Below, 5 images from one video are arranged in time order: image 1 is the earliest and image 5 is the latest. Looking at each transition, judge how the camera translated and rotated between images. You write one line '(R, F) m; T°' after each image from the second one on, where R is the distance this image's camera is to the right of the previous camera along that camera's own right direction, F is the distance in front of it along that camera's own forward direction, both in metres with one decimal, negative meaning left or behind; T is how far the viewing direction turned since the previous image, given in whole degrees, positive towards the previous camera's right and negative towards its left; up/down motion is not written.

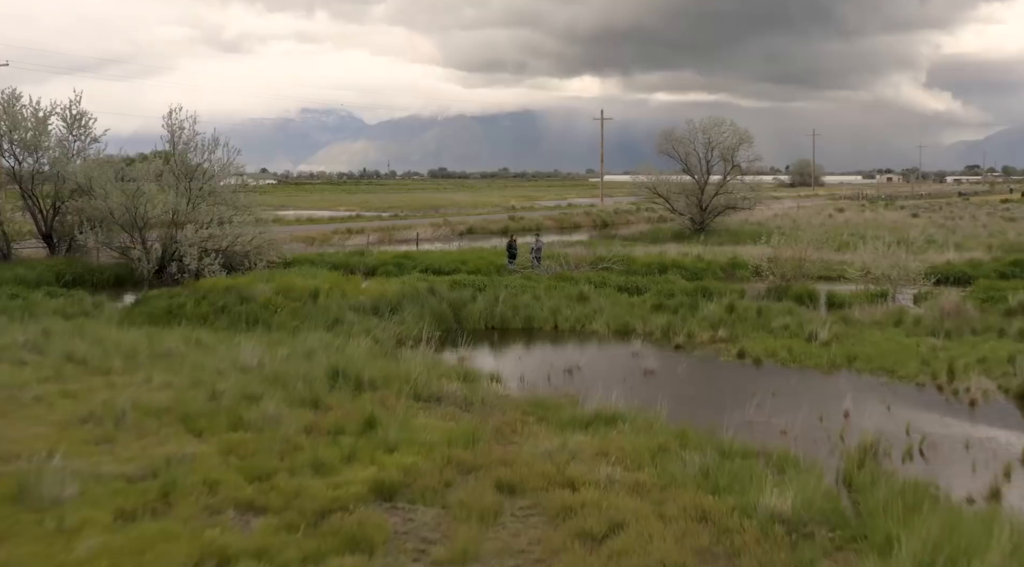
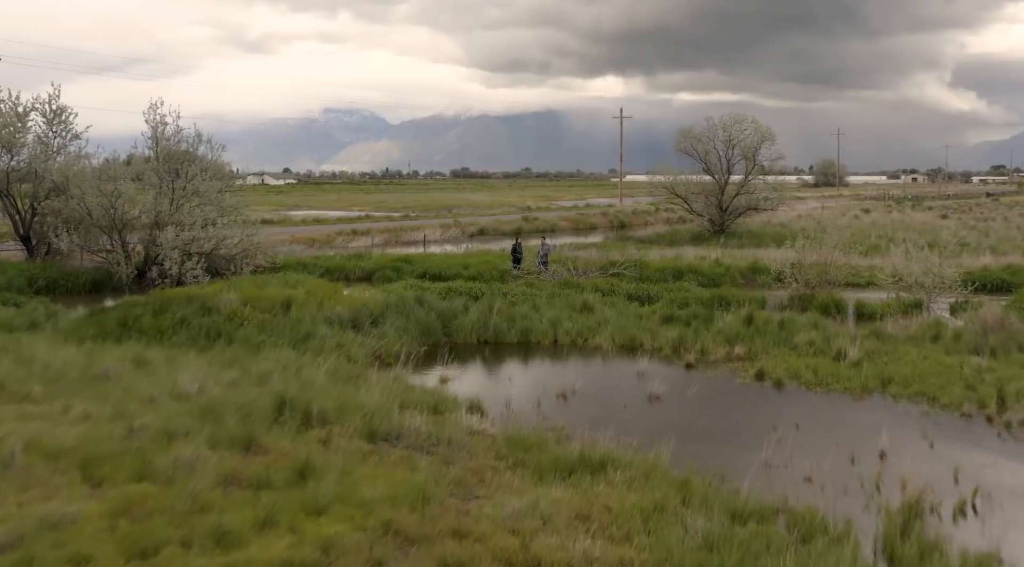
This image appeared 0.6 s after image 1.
(+0.5, +1.8) m; -1°
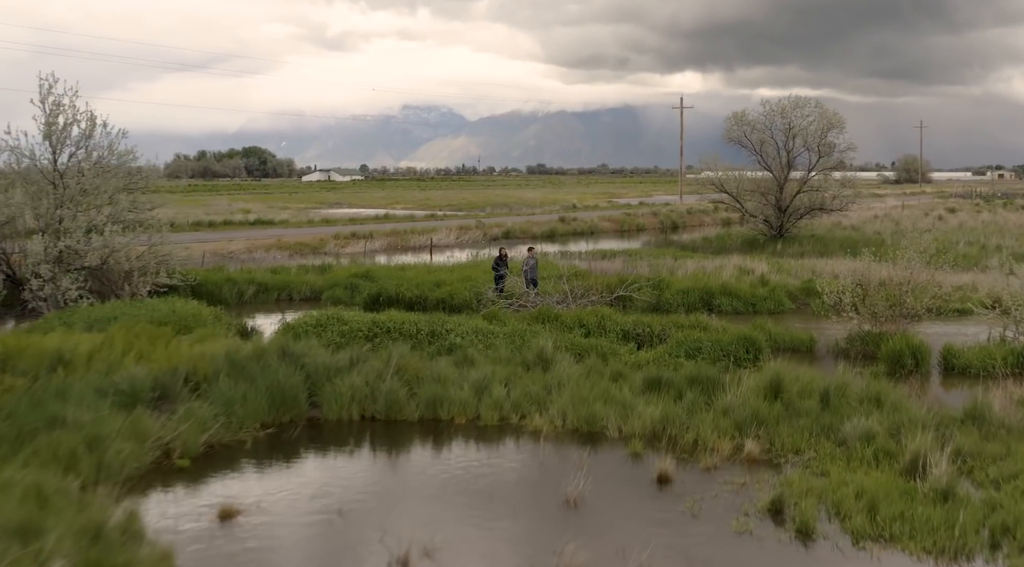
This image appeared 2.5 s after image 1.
(+2.3, +6.0) m; -5°
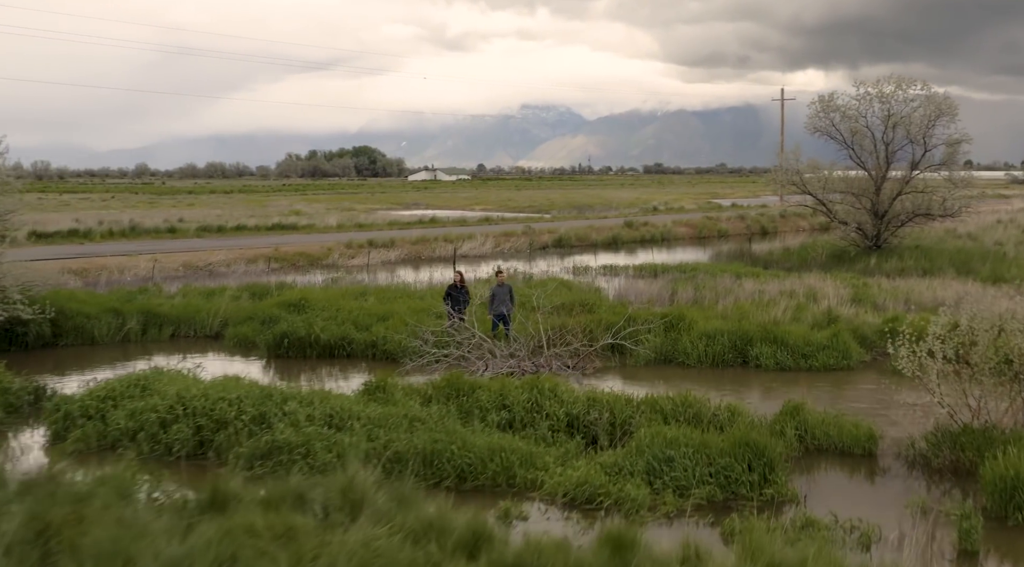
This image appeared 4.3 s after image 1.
(+2.9, +6.1) m; -7°
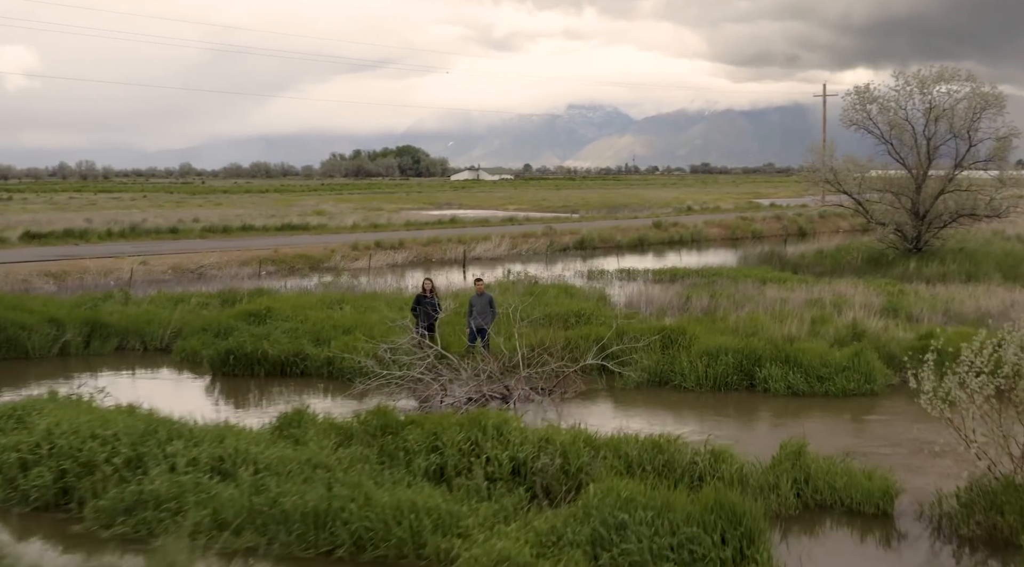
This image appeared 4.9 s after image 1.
(+1.2, +2.0) m; -3°
